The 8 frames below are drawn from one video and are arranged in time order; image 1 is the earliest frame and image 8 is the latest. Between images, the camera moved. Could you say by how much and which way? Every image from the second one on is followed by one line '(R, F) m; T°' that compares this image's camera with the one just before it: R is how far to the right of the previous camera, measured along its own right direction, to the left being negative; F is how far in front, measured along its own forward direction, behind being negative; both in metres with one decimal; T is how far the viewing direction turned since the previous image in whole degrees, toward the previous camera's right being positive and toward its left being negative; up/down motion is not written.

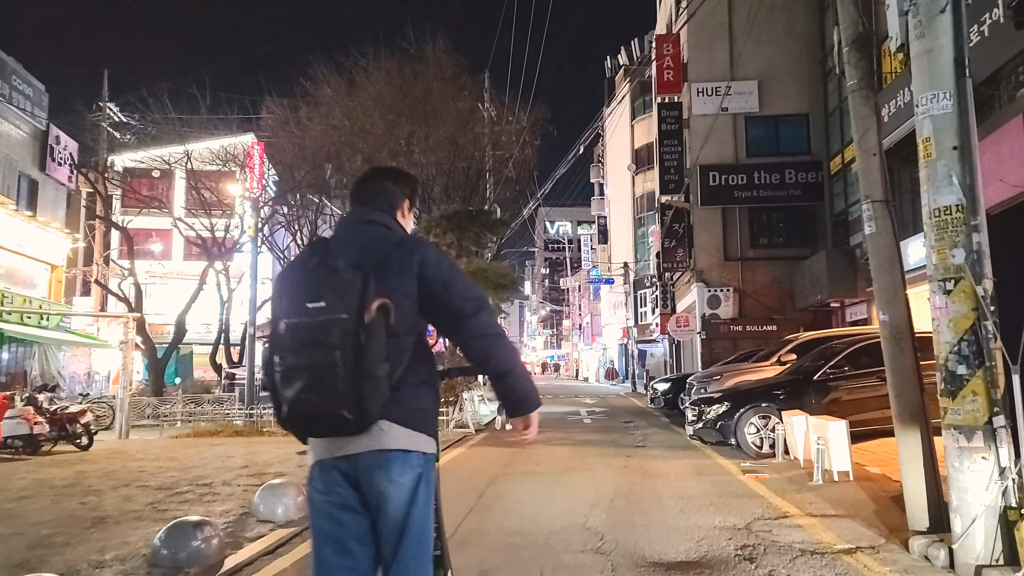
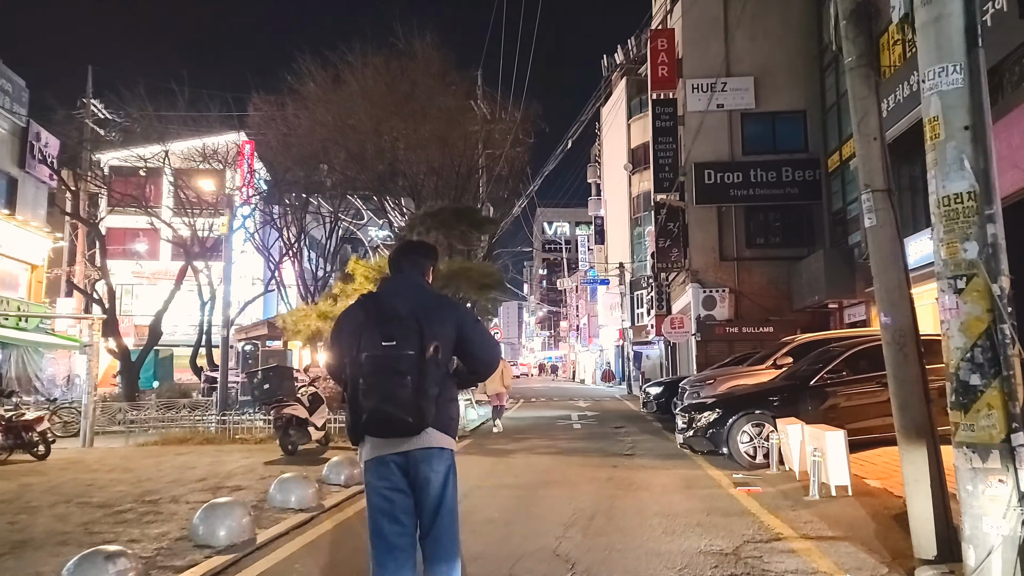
(+0.3, +0.6) m; 0°
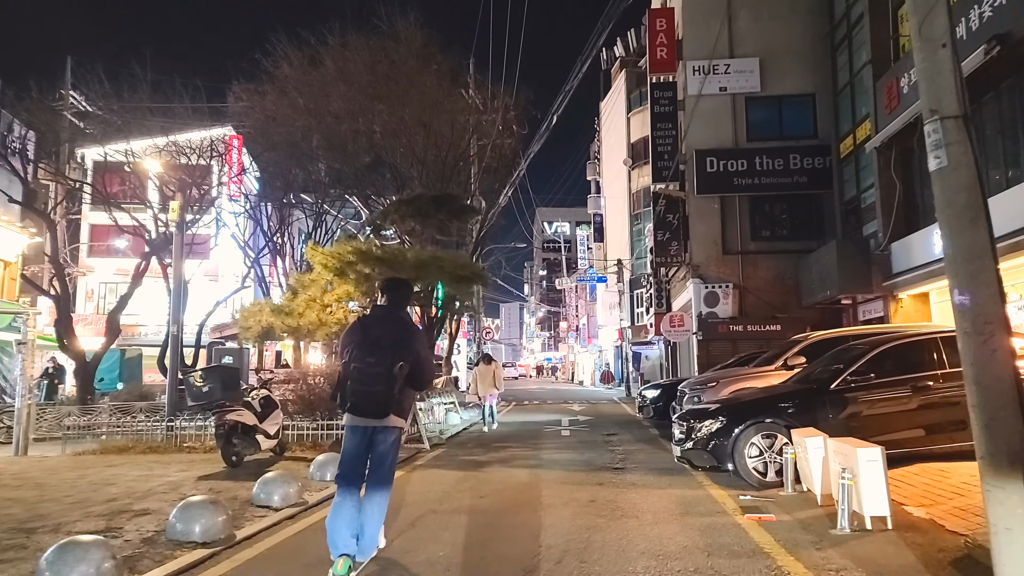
(+0.4, +1.4) m; 0°
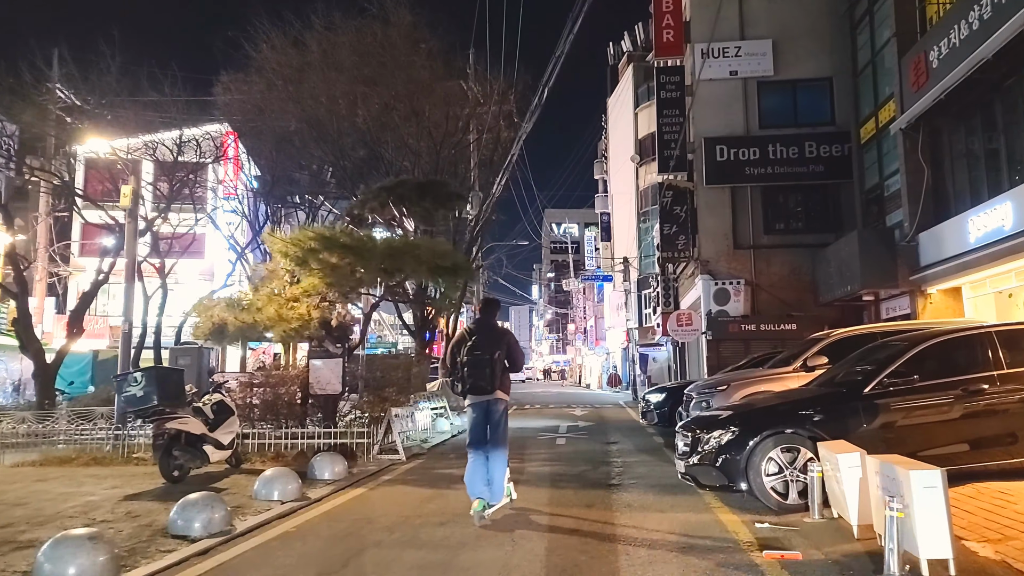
(+0.4, +1.2) m; -1°
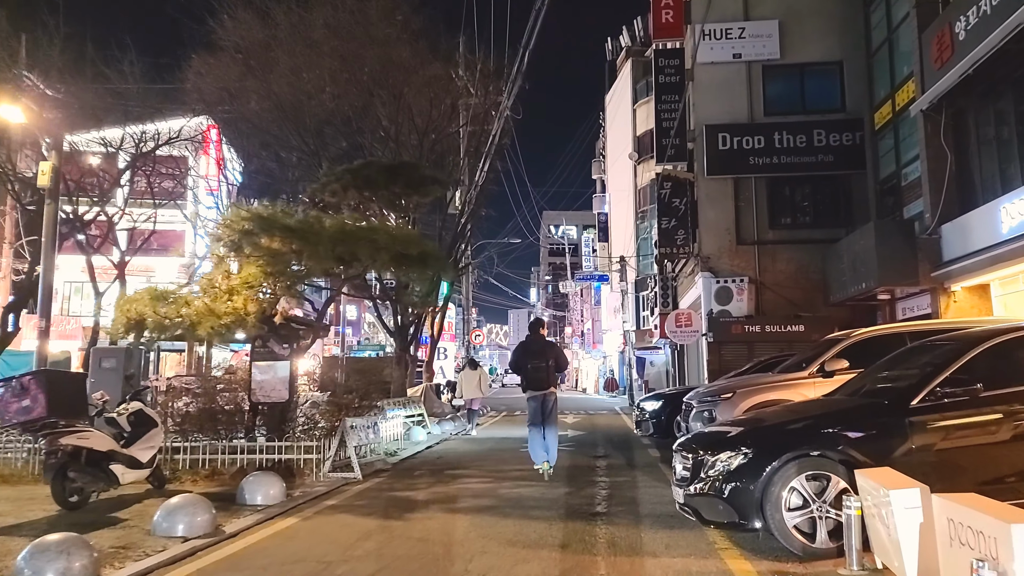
(+0.3, +1.4) m; 0°
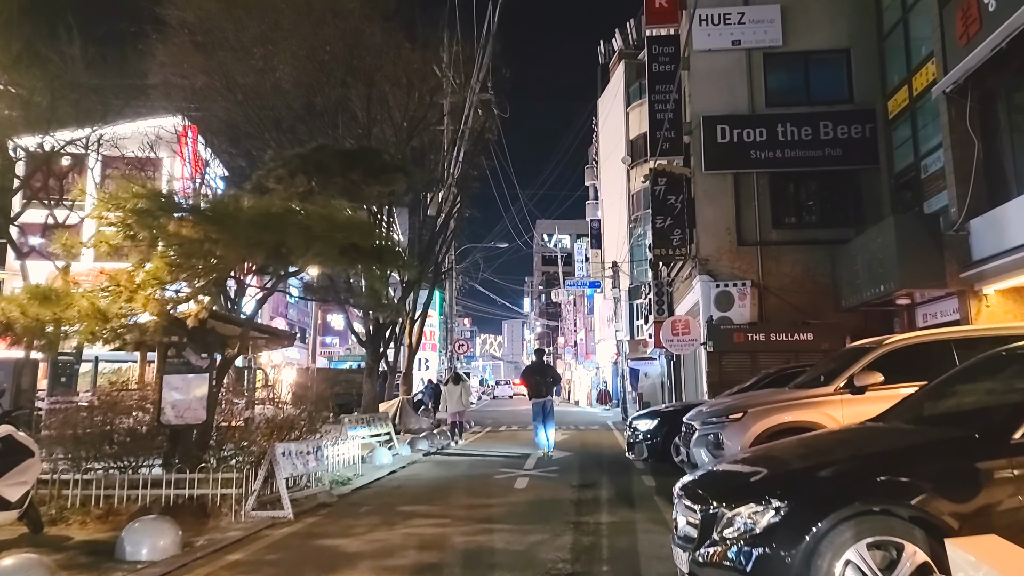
(+0.3, +1.6) m; 0°
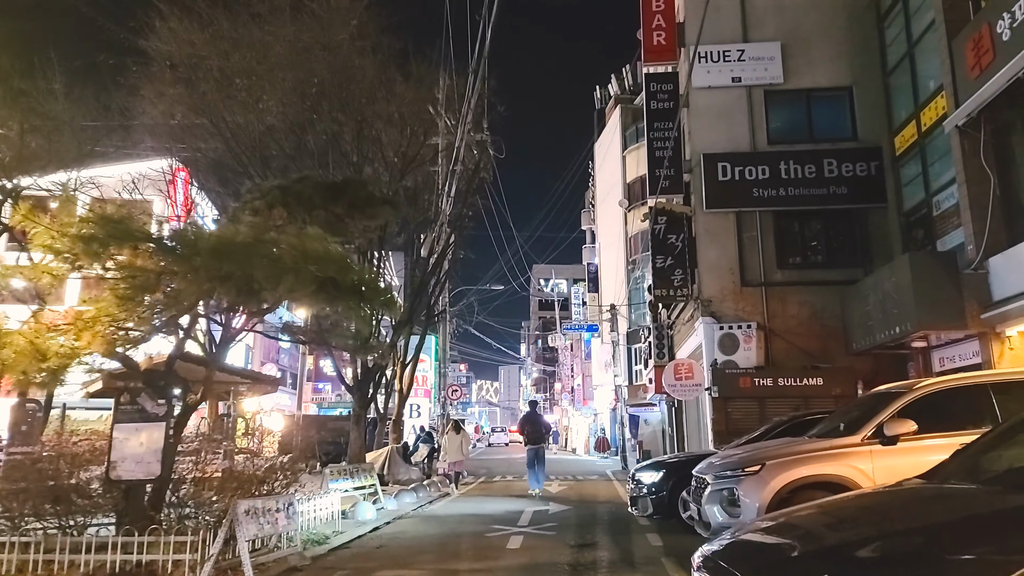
(+0.1, +0.7) m; 0°
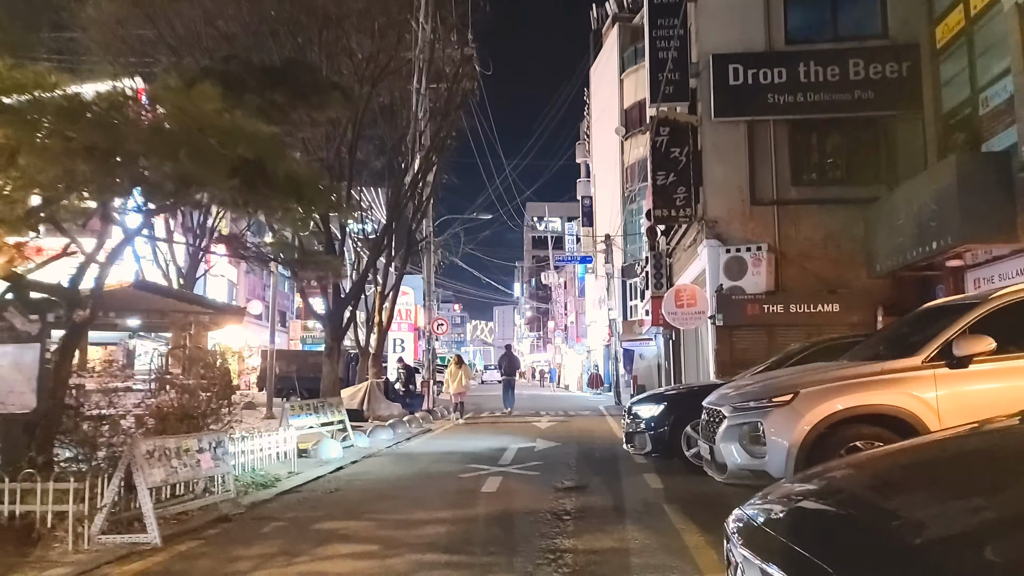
(+0.2, +1.5) m; 0°
